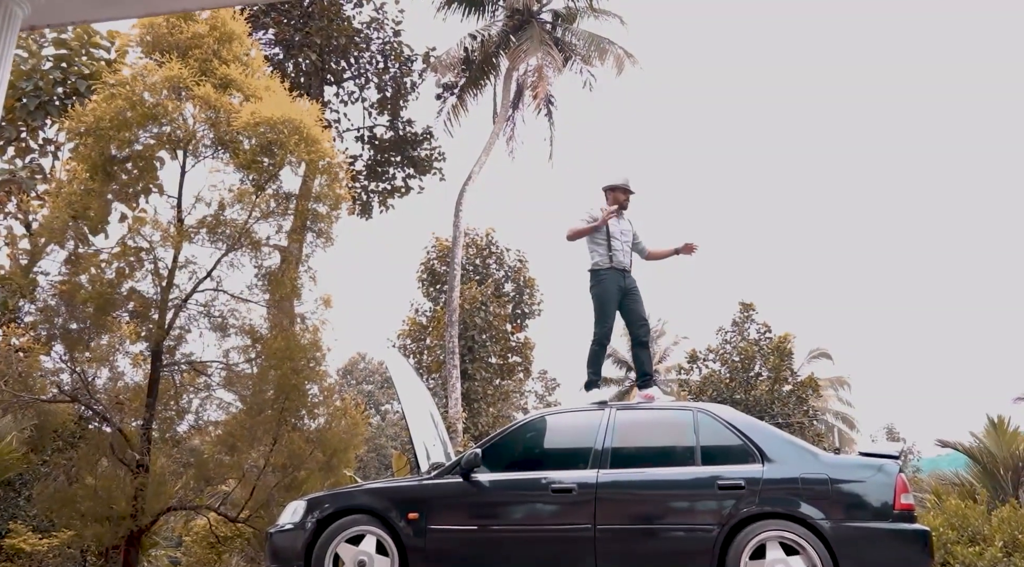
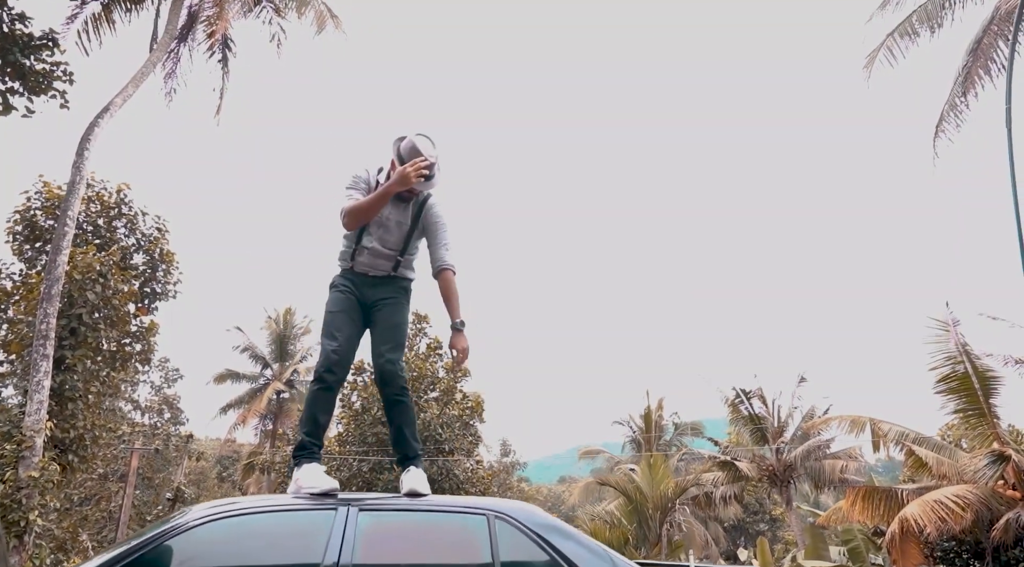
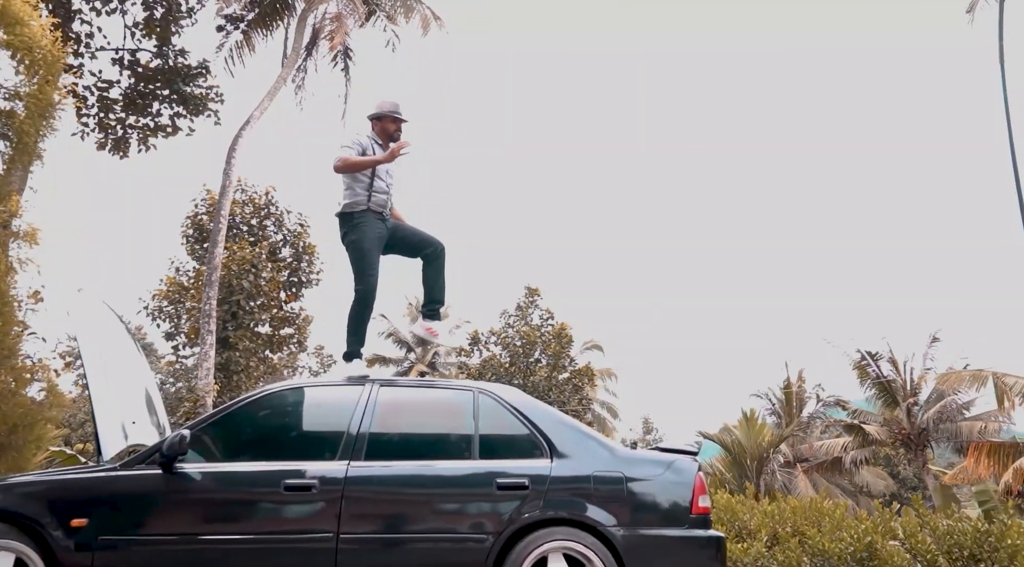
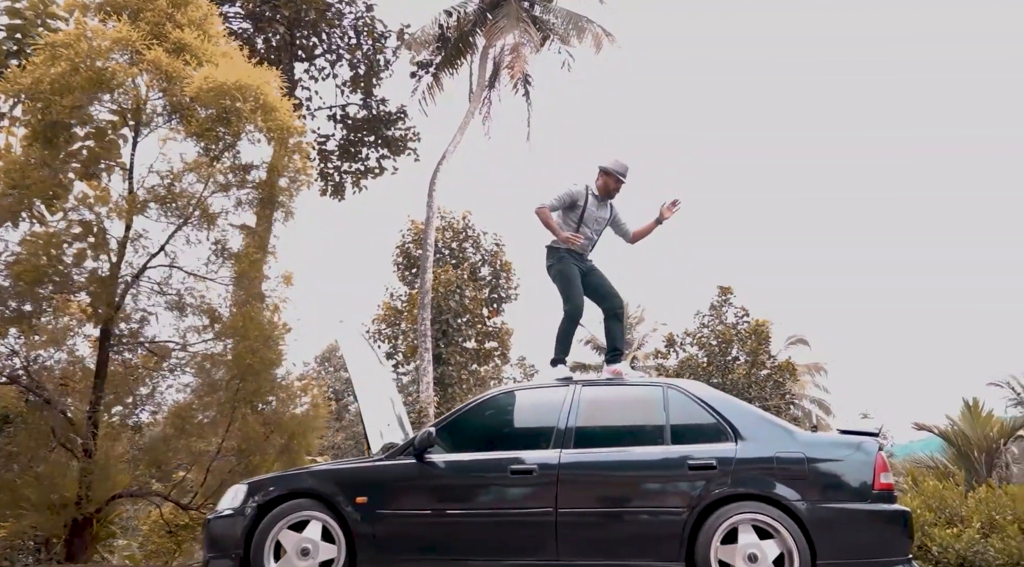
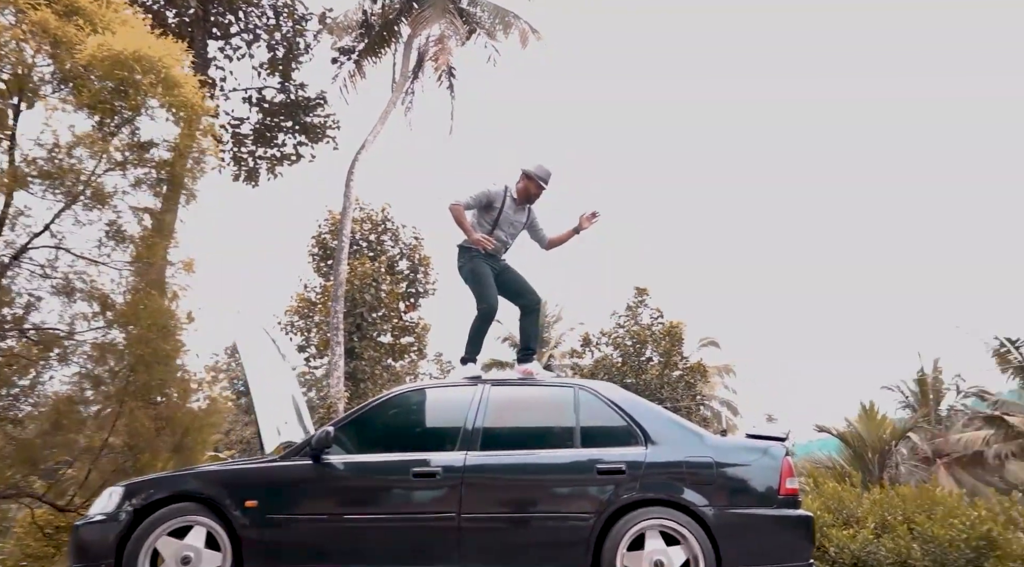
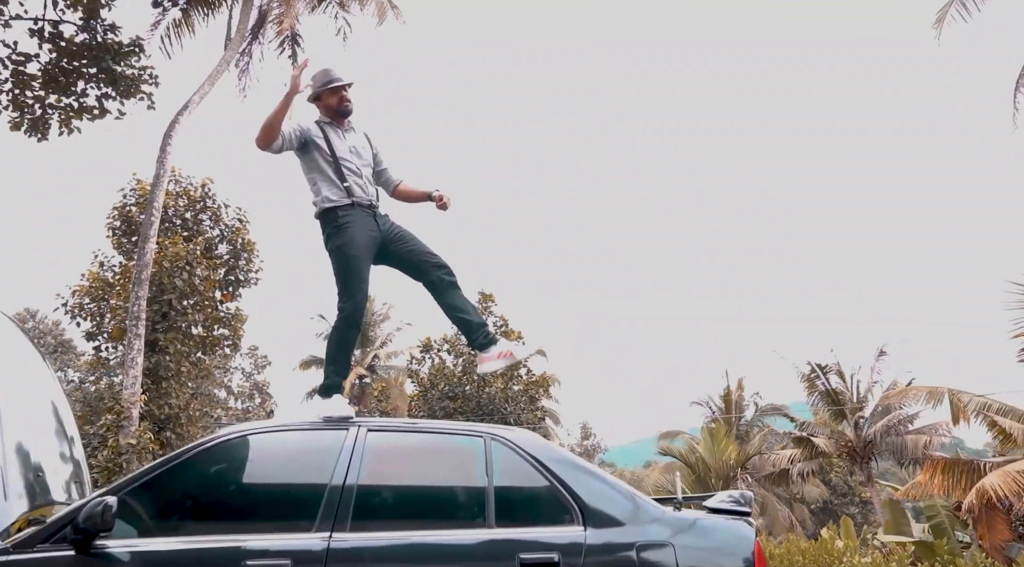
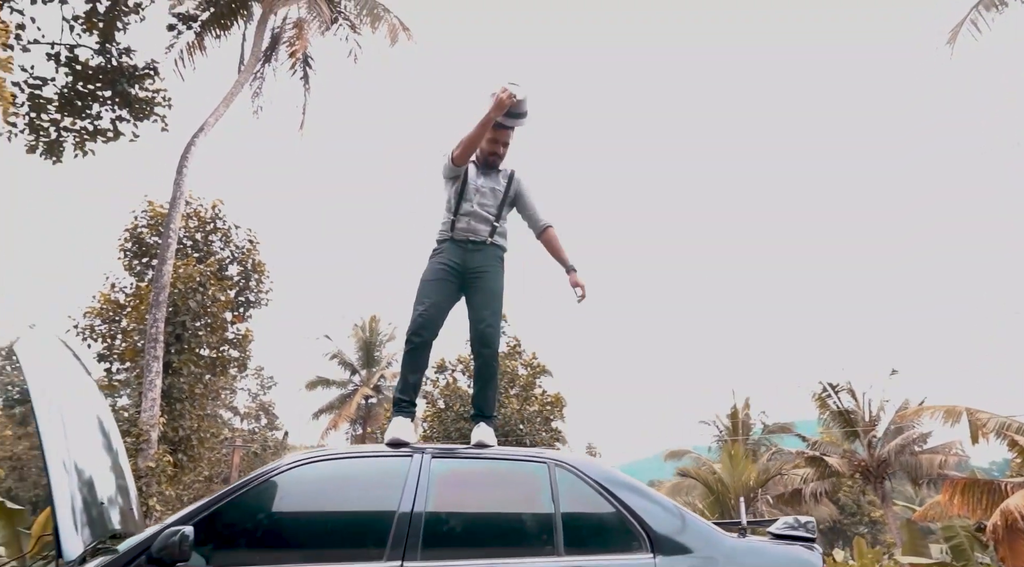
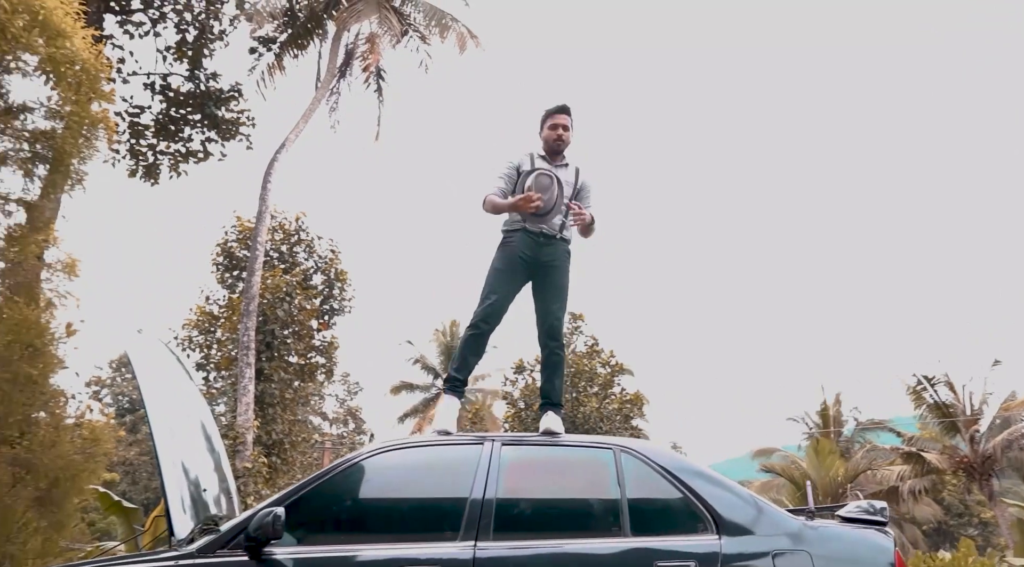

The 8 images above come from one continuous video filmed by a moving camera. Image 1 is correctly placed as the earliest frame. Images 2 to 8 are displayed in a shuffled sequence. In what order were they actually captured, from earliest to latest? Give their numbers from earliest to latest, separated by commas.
4, 5, 3, 6, 2, 7, 8
